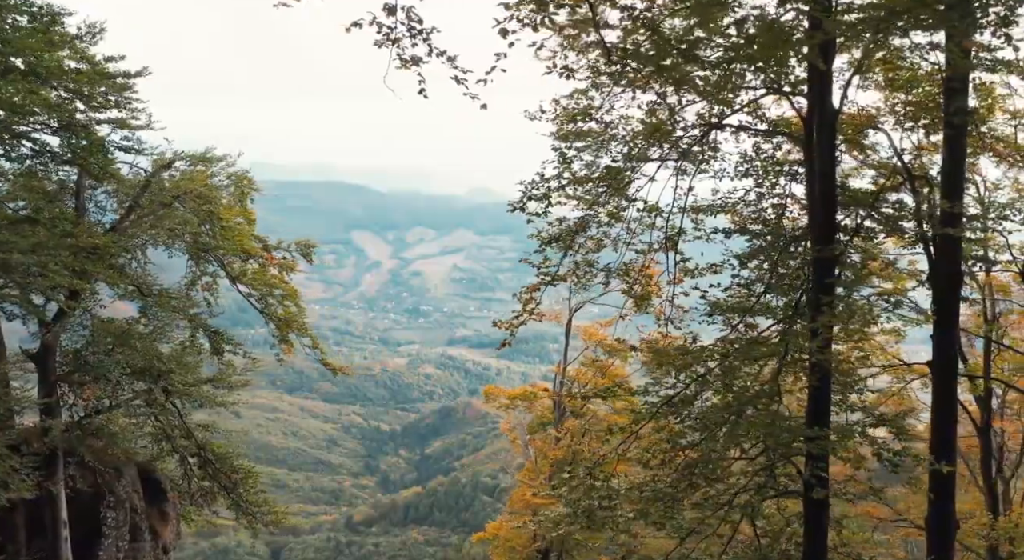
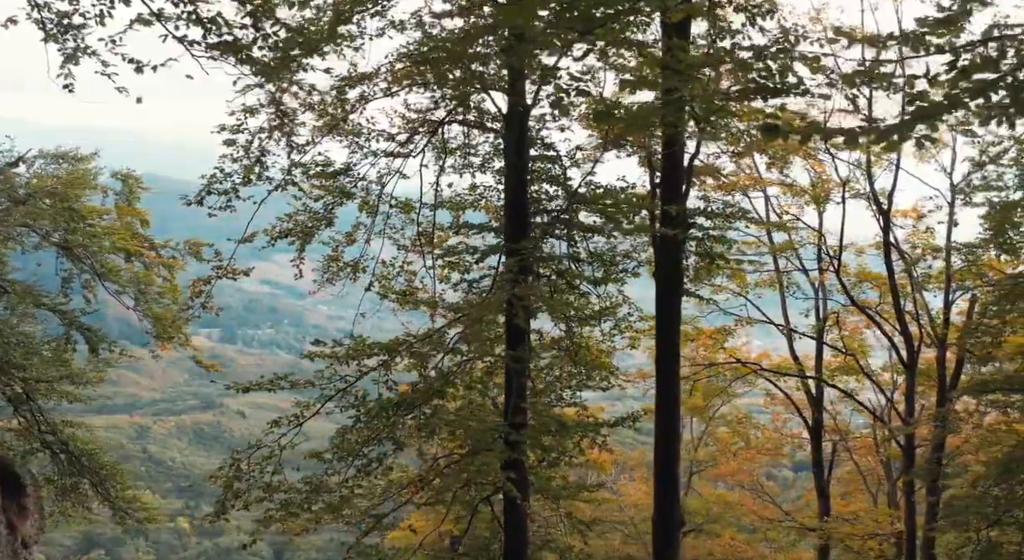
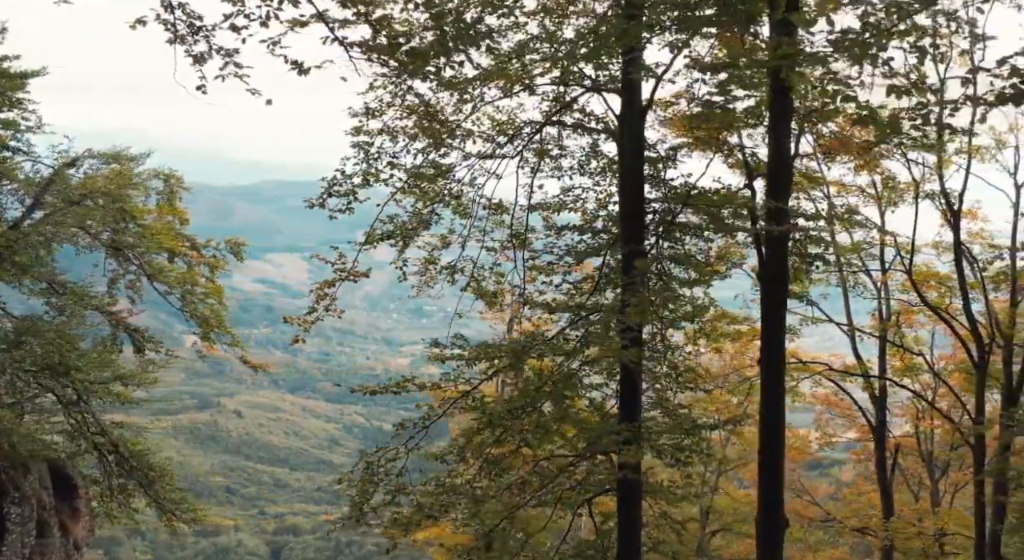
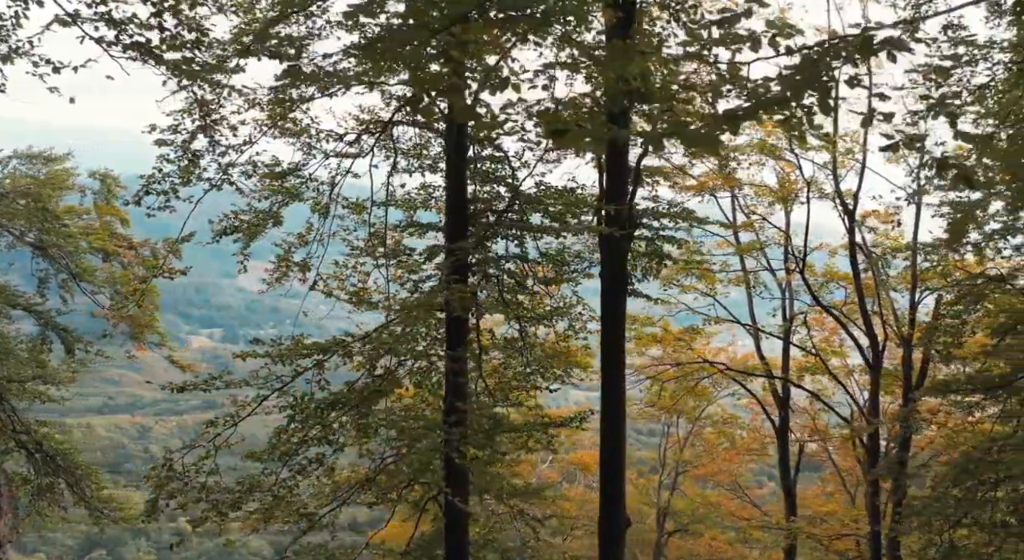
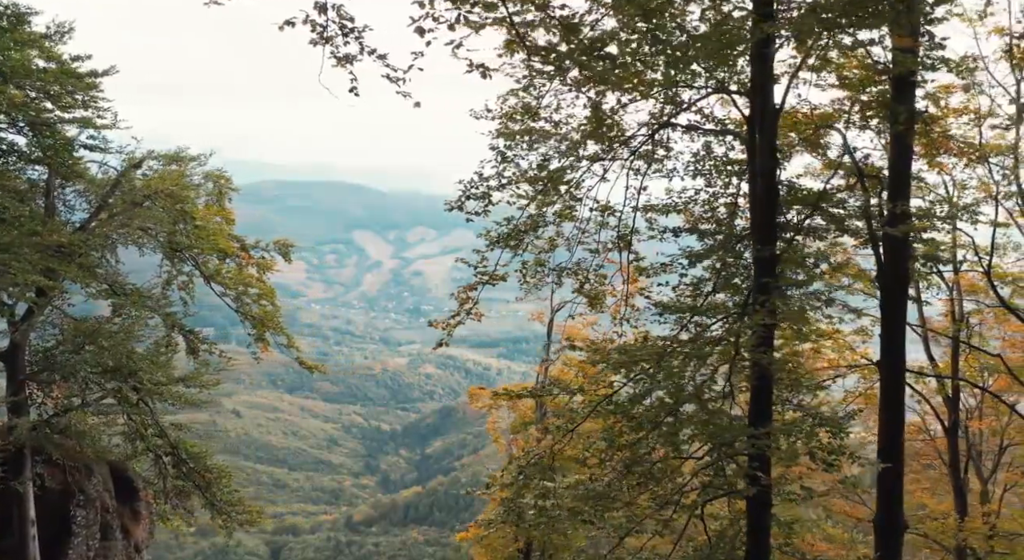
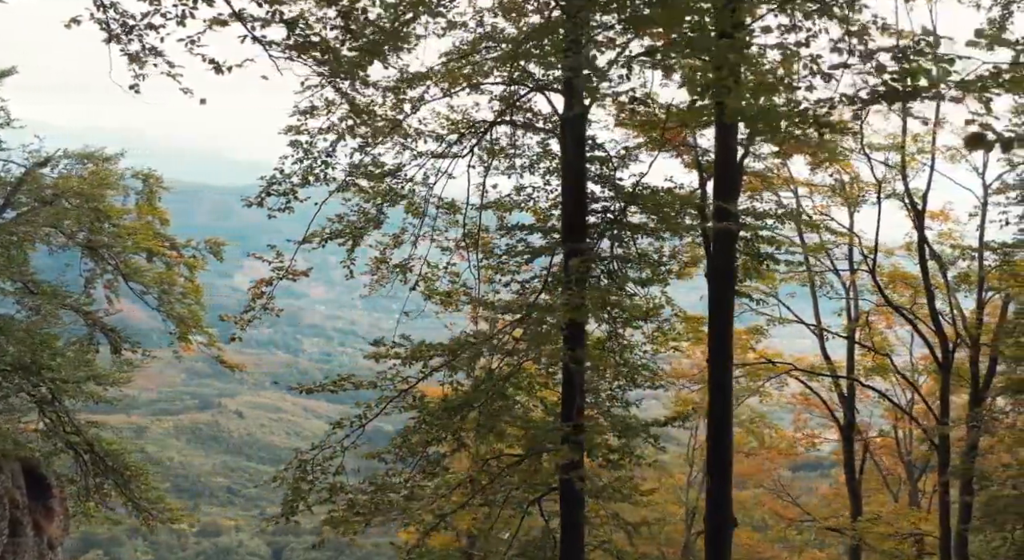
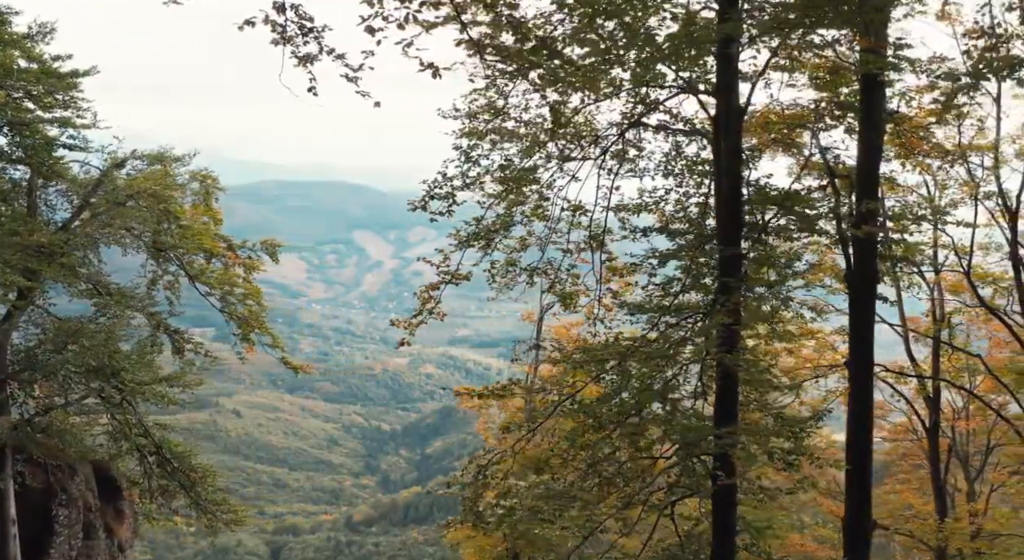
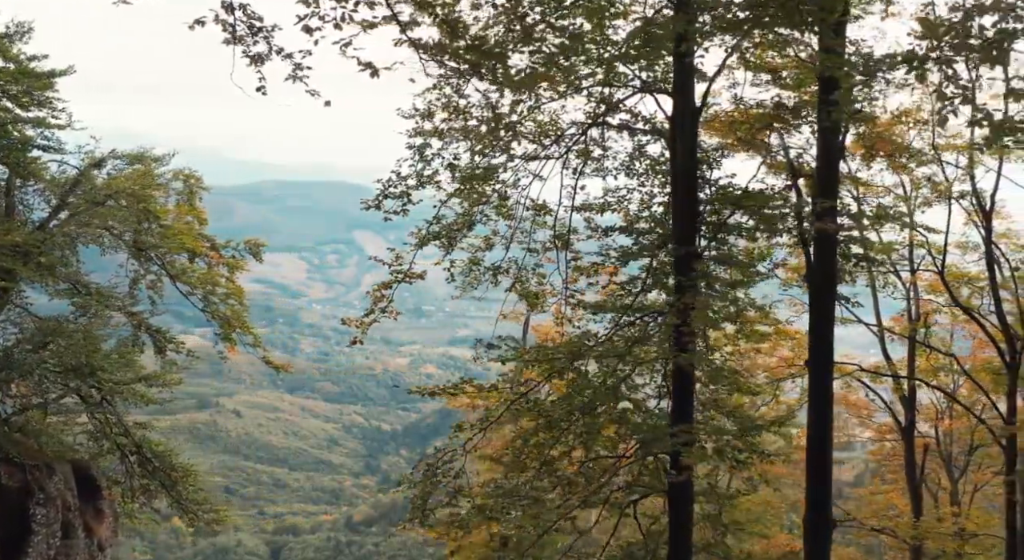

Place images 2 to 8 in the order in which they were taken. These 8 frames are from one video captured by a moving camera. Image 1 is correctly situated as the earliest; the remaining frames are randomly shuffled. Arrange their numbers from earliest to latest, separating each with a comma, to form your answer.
5, 7, 8, 3, 6, 2, 4
